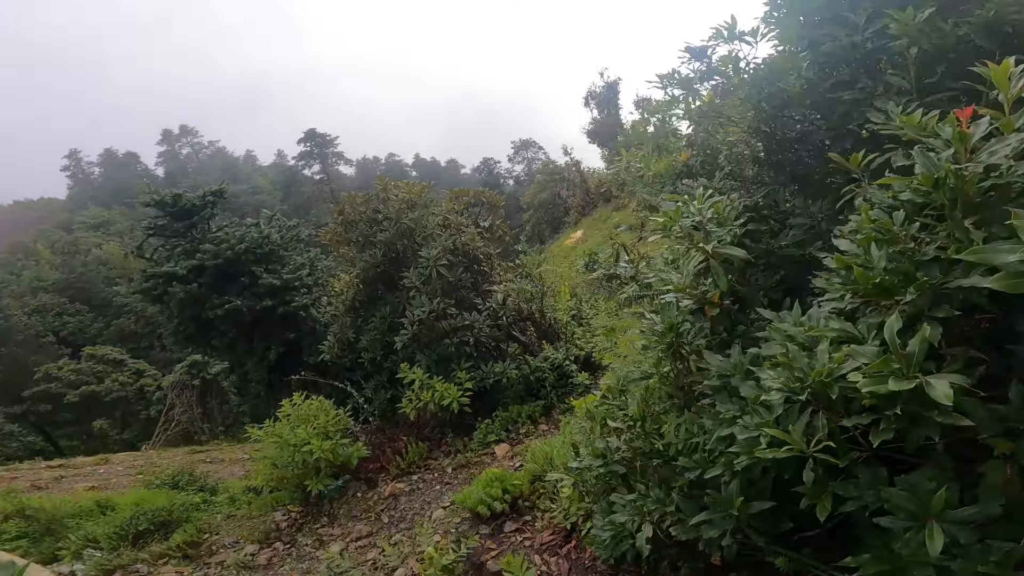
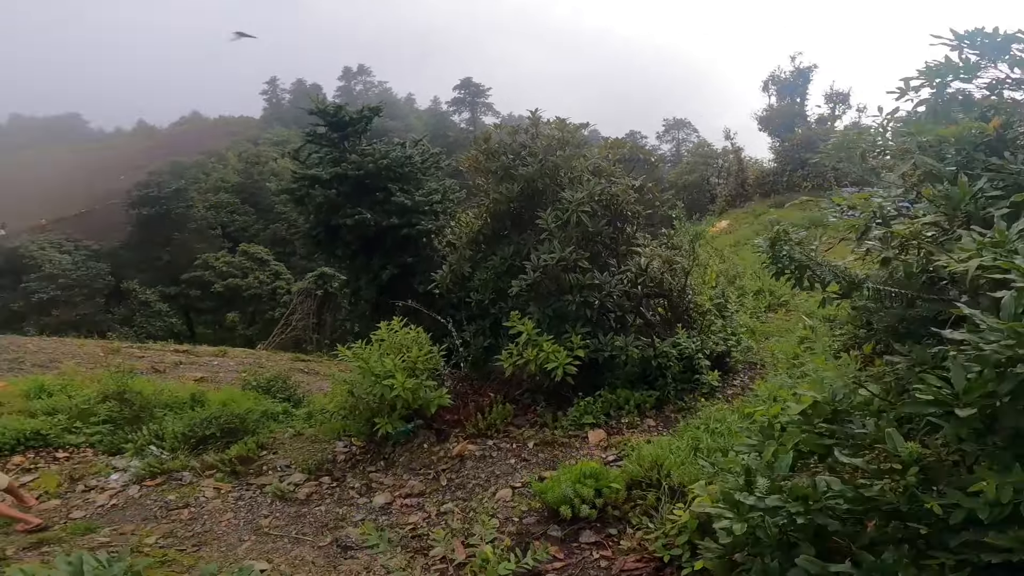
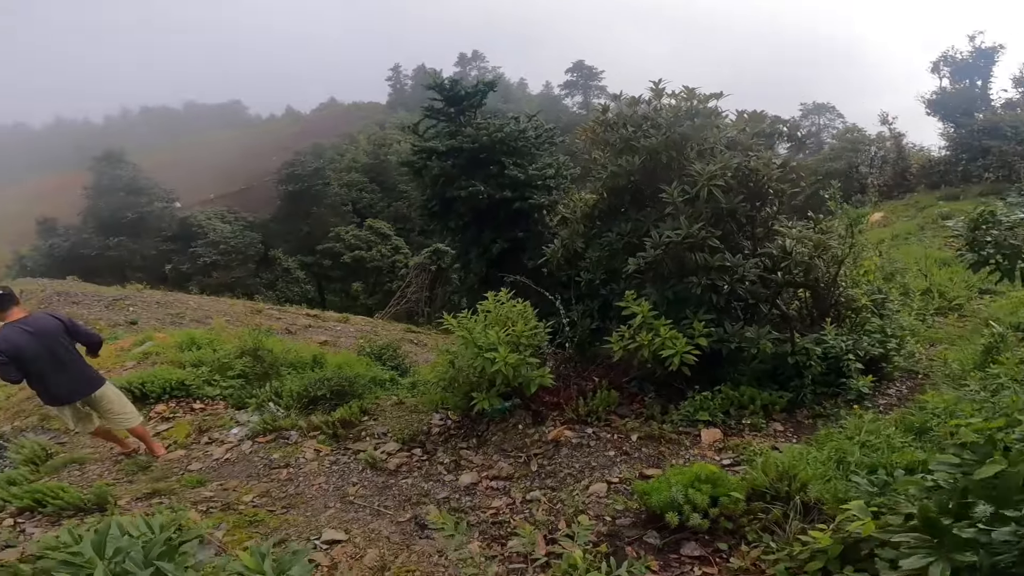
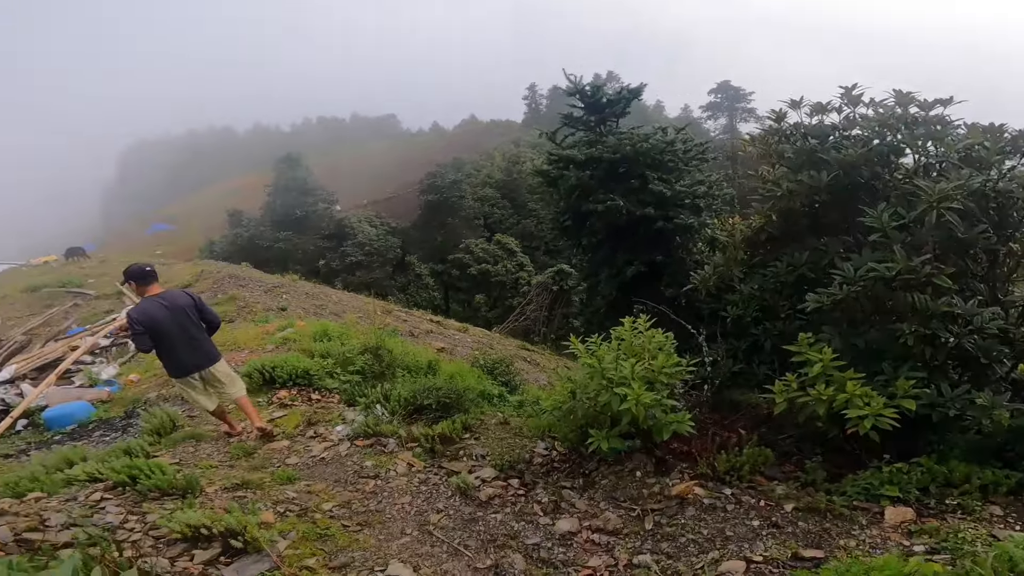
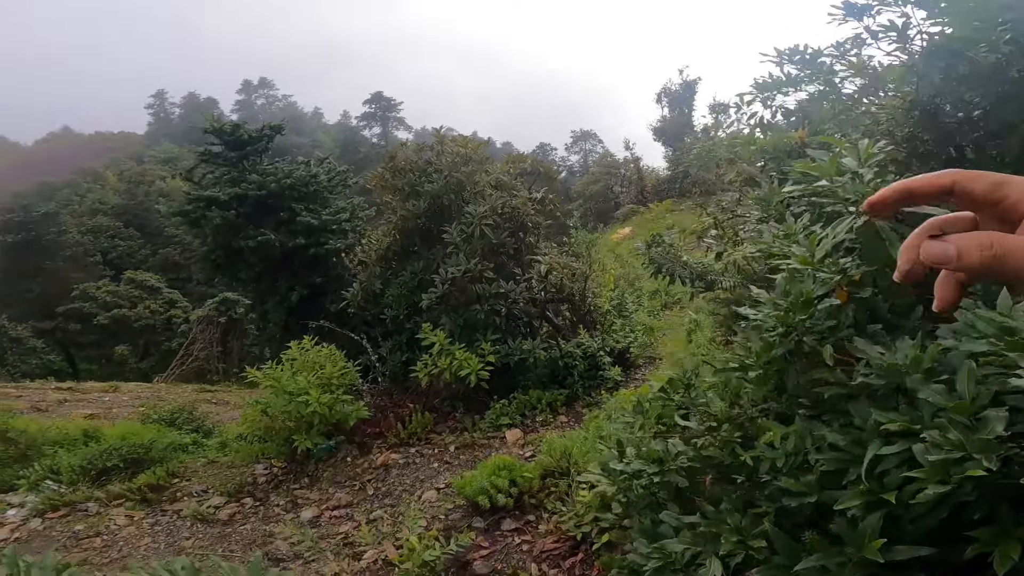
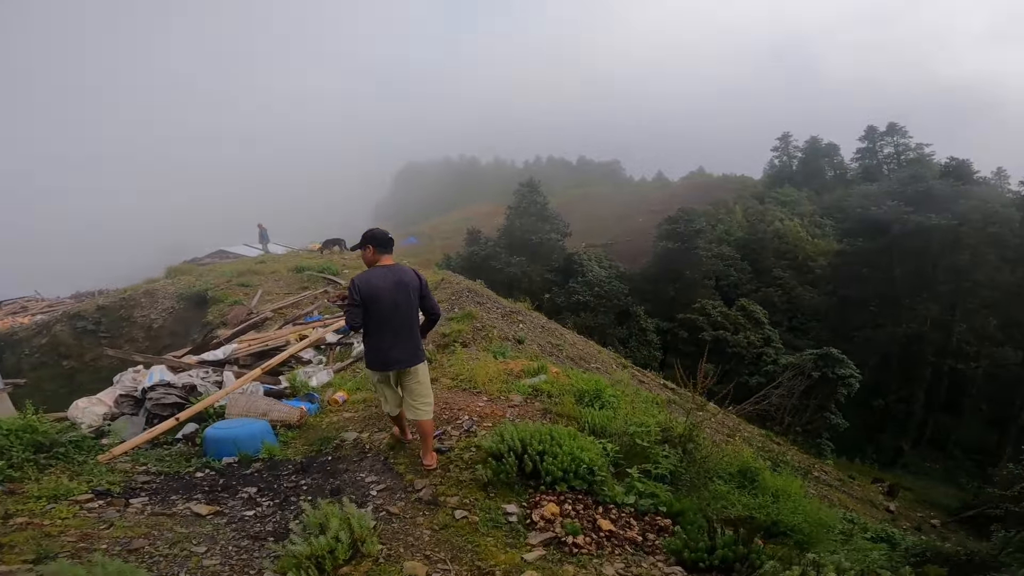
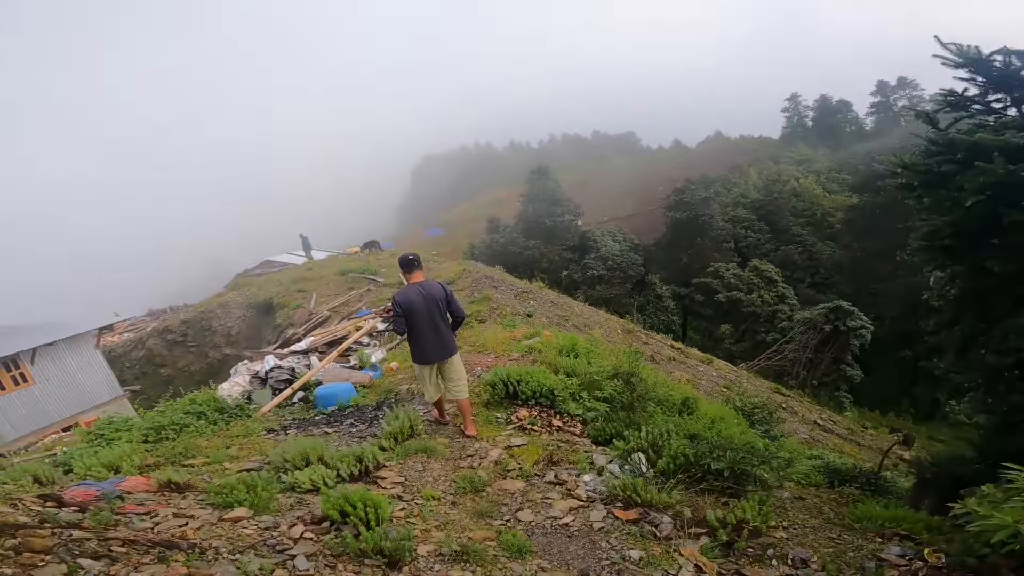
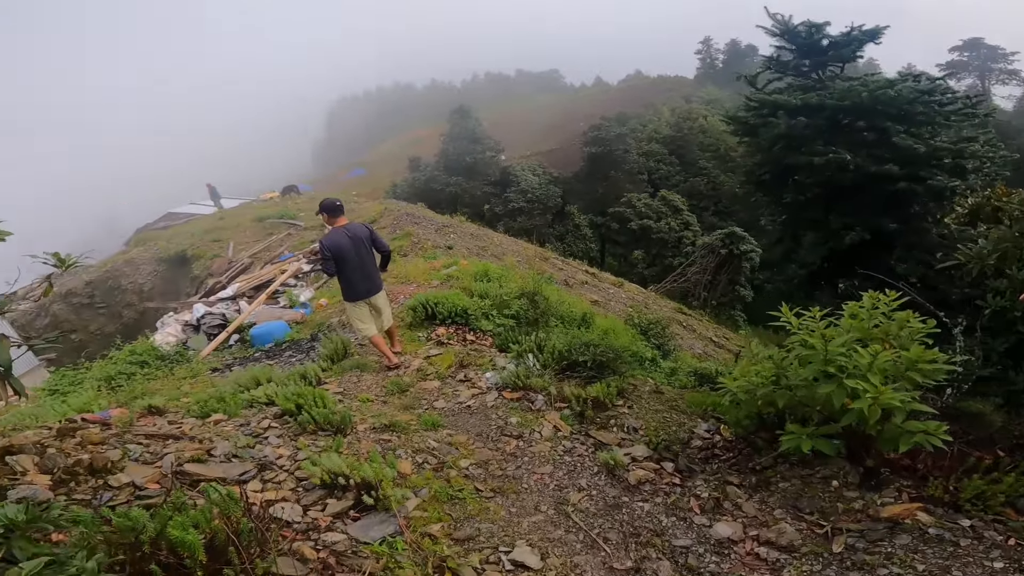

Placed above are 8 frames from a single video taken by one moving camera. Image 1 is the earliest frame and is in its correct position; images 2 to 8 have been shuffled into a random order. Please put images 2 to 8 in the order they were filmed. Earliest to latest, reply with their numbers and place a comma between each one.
5, 2, 3, 4, 8, 7, 6
